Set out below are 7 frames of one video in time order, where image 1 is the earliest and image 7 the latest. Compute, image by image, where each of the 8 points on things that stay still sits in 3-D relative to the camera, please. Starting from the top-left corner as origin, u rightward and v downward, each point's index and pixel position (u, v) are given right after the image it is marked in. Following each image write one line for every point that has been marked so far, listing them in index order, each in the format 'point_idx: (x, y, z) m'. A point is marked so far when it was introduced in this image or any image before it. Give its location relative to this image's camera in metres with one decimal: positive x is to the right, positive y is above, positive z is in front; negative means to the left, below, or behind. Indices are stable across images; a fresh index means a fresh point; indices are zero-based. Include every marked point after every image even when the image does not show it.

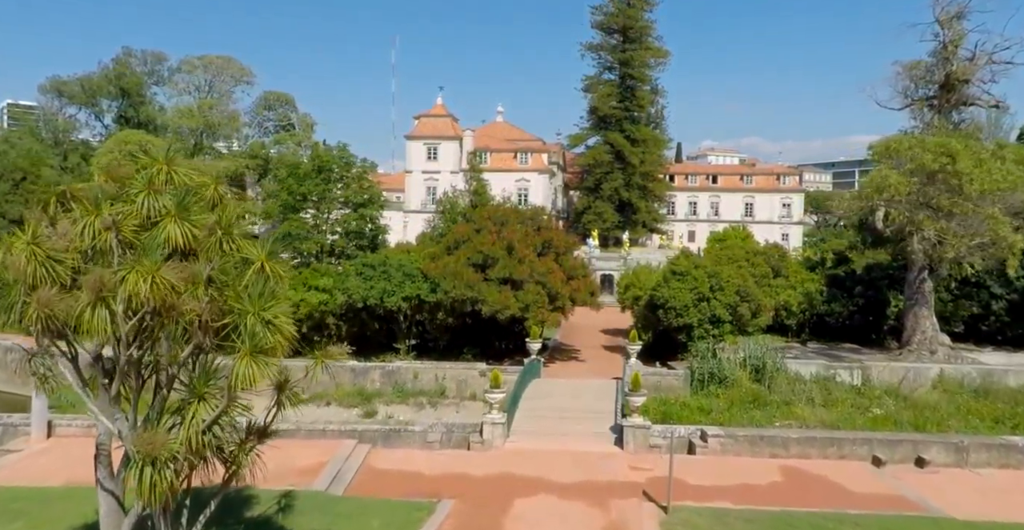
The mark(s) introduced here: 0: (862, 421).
0: (+8.4, -3.7, +18.8) m
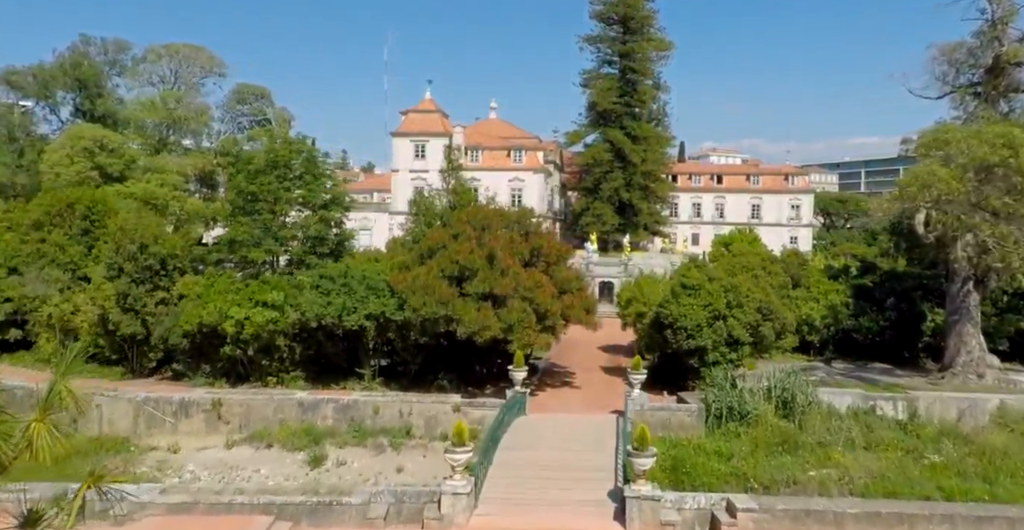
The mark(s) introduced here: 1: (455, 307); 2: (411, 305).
0: (+8.0, -4.0, +15.4) m
1: (-1.4, -1.0, +18.5) m
2: (-2.4, -1.0, +18.9) m
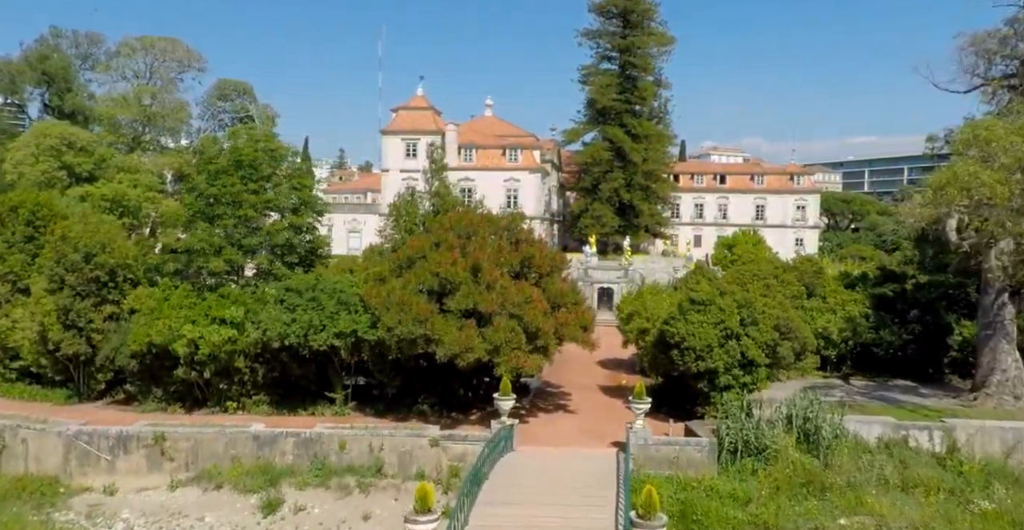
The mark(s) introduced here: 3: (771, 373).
0: (+7.7, -4.3, +13.3) m
1: (-1.6, -1.3, +16.4) m
2: (-2.7, -1.3, +16.8) m
3: (+5.9, -2.5, +17.8) m
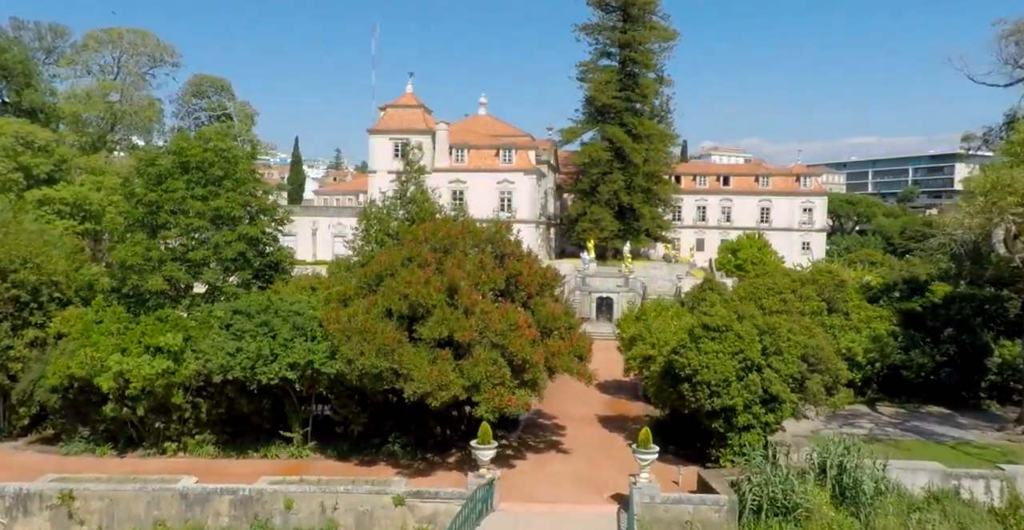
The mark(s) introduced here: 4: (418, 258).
0: (+7.4, -4.7, +10.7) m
1: (-2.0, -1.7, +13.9) m
2: (-3.0, -1.7, +14.2) m
3: (+5.6, -2.8, +15.3) m
4: (-1.9, +0.1, +15.9) m
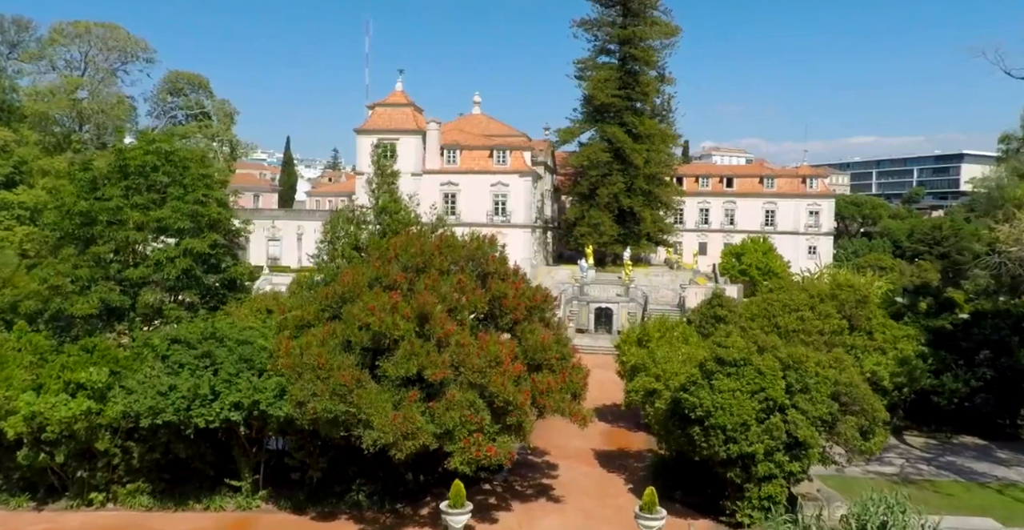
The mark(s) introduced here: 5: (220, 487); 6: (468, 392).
0: (+7.1, -5.1, +8.5) m
1: (-2.3, -2.1, +11.7) m
2: (-3.3, -2.0, +12.0) m
3: (+5.3, -3.2, +13.1) m
4: (-2.2, -0.2, +13.7) m
5: (-5.2, -4.0, +14.1) m
6: (-0.7, -2.0, +12.0) m
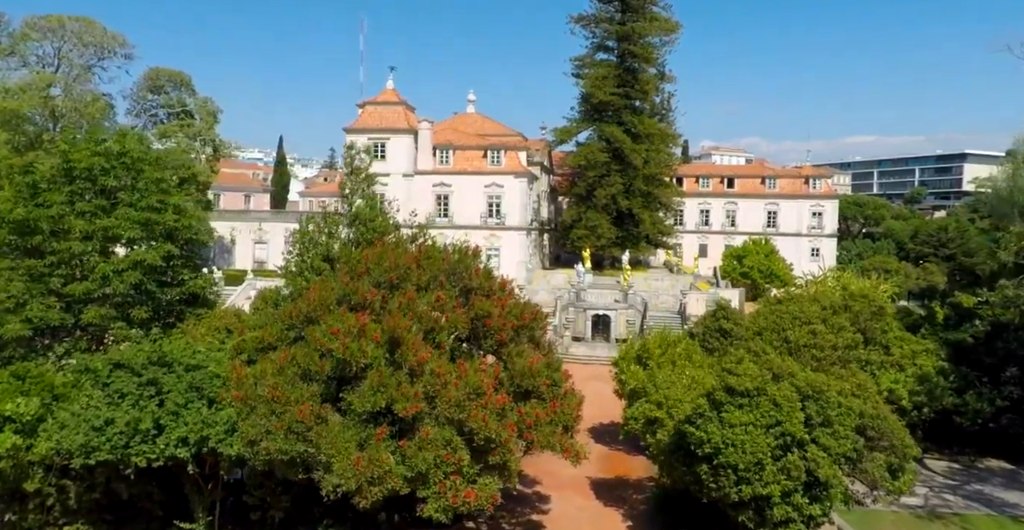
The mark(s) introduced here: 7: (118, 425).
0: (+6.9, -5.3, +7.1) m
1: (-2.5, -2.3, +10.2) m
2: (-3.6, -2.3, +10.5) m
3: (+5.1, -3.5, +11.6) m
4: (-2.5, -0.5, +12.2) m
5: (-5.5, -4.2, +12.6) m
6: (-0.9, -2.2, +10.5) m
7: (-5.6, -2.3, +11.1) m
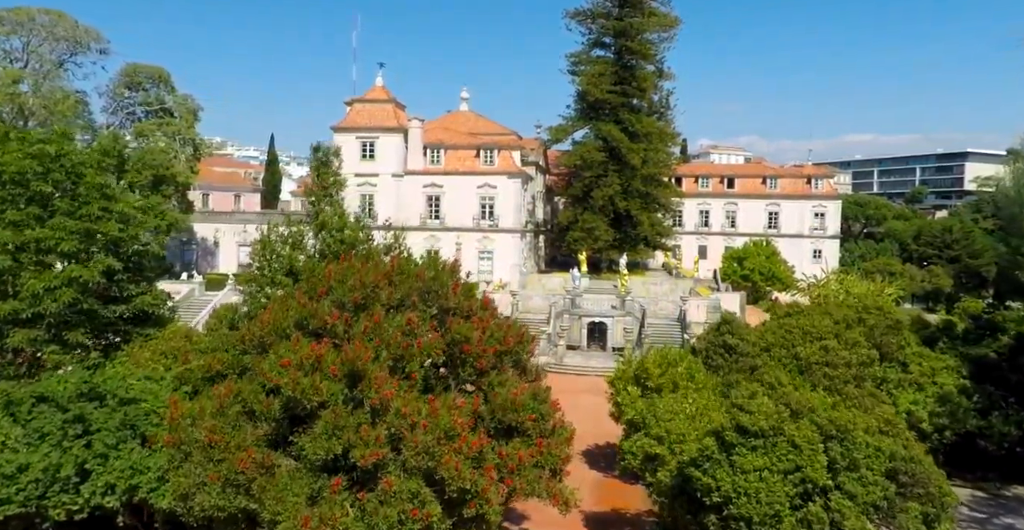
0: (+6.6, -5.6, +5.6) m
1: (-2.8, -2.6, +8.7) m
2: (-3.8, -2.5, +9.0) m
3: (+4.8, -3.7, +10.2) m
4: (-2.7, -0.7, +10.7) m
5: (-5.8, -4.5, +11.1) m
6: (-1.2, -2.5, +9.0) m
7: (-5.9, -2.5, +9.6) m
